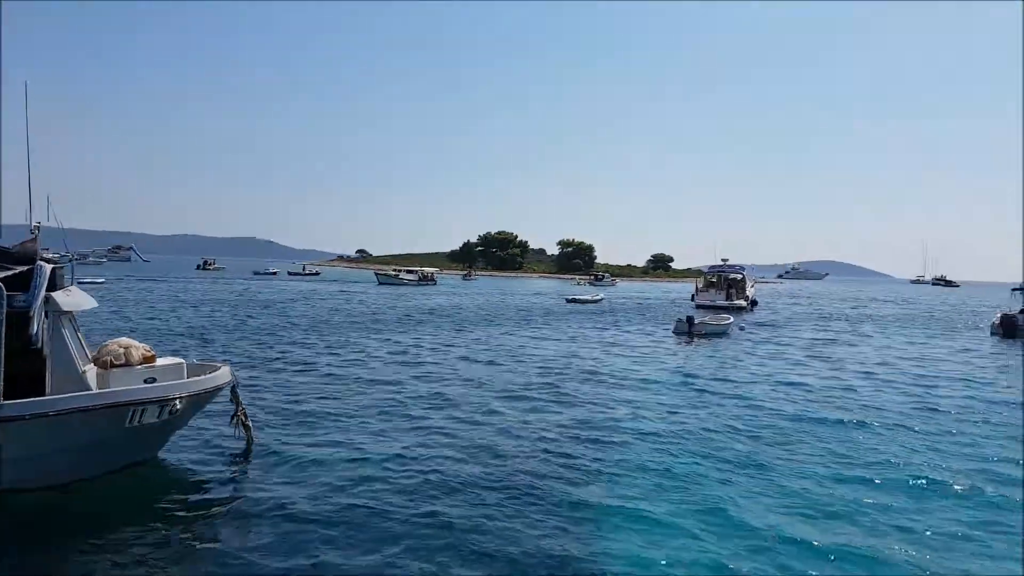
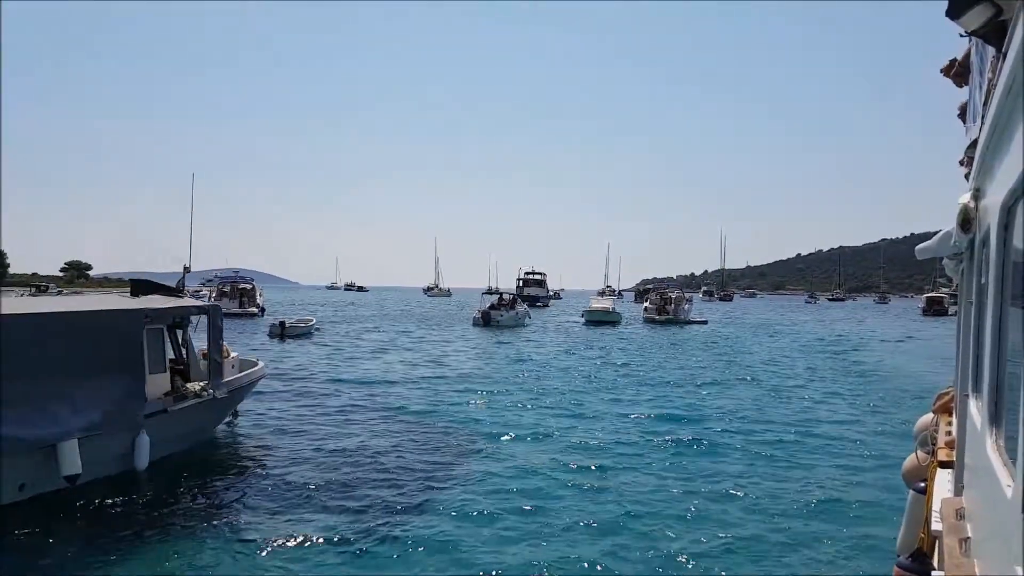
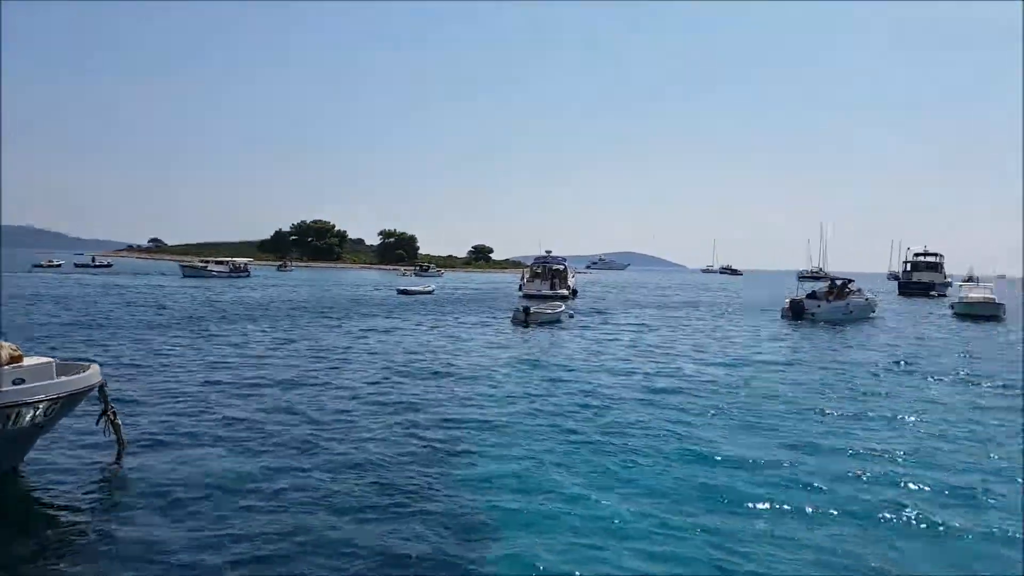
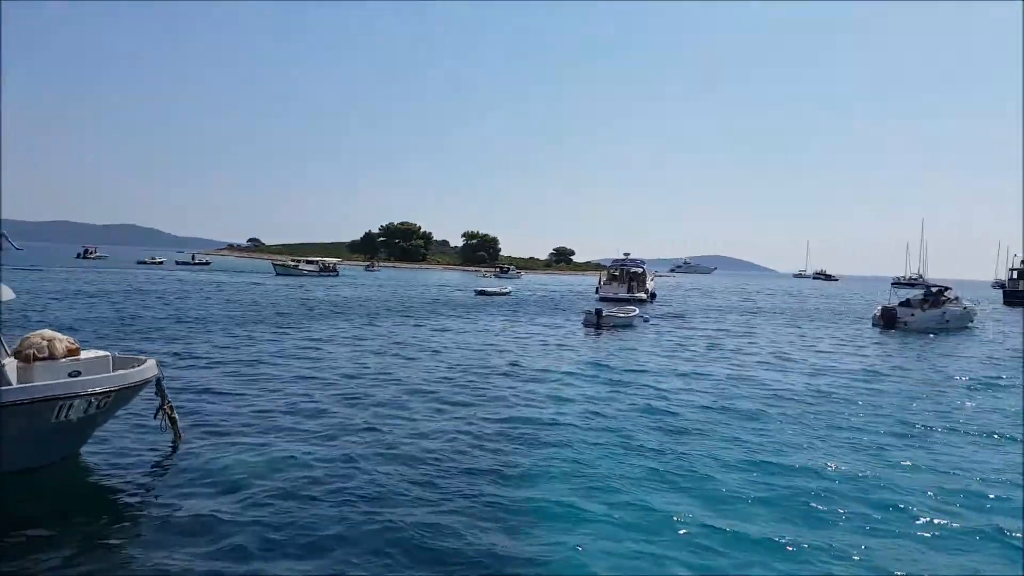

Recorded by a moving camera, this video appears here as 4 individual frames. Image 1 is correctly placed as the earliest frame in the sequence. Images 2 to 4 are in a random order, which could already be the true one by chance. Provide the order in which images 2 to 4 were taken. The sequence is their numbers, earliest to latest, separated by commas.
4, 3, 2
